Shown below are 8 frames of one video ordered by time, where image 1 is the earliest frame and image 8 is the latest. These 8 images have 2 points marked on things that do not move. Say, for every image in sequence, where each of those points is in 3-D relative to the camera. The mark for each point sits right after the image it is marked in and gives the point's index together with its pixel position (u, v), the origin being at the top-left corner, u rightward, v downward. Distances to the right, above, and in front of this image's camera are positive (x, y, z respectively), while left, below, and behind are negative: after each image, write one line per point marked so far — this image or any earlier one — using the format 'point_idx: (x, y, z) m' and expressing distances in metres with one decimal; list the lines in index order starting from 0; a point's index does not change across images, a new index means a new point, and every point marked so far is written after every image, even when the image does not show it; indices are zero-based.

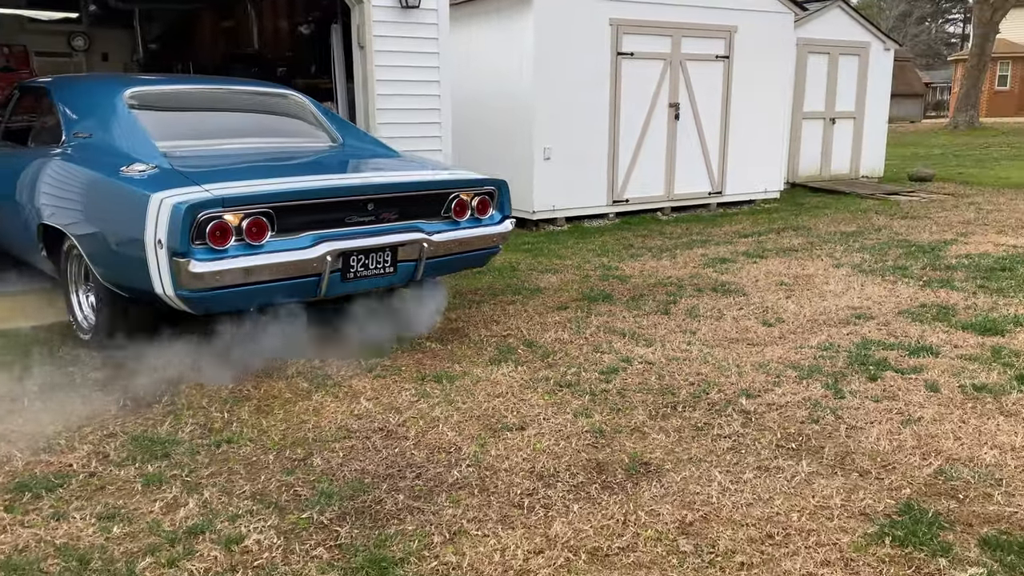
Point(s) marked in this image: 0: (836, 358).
0: (+1.5, -0.3, +3.8) m
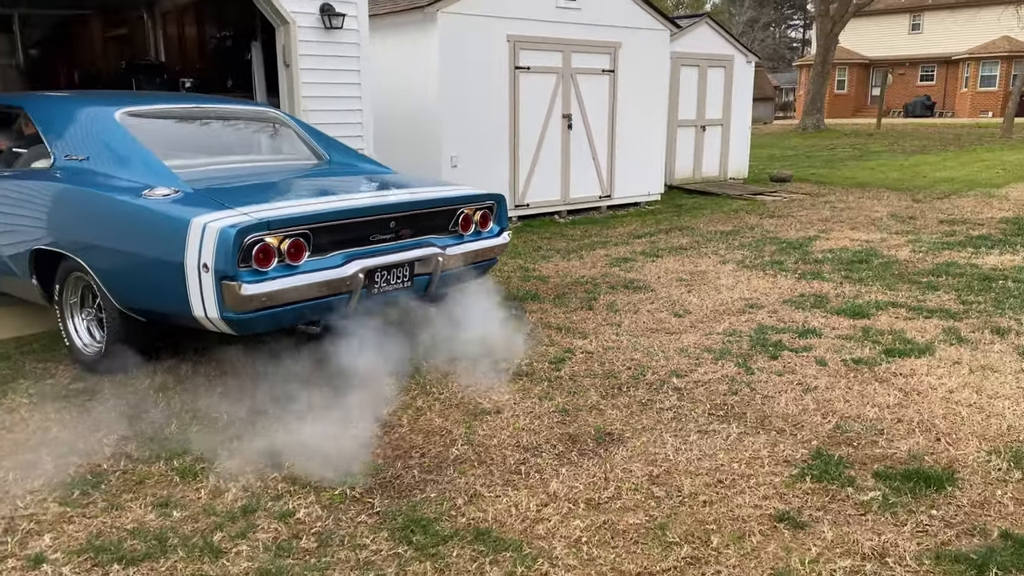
0: (+1.2, -0.3, +4.5) m
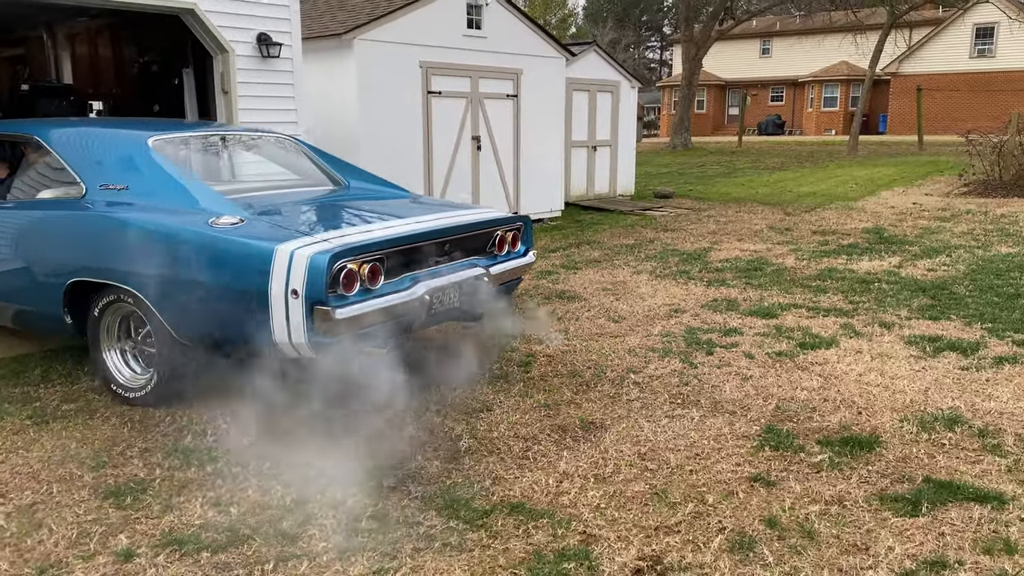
0: (+1.0, -0.3, +5.2) m
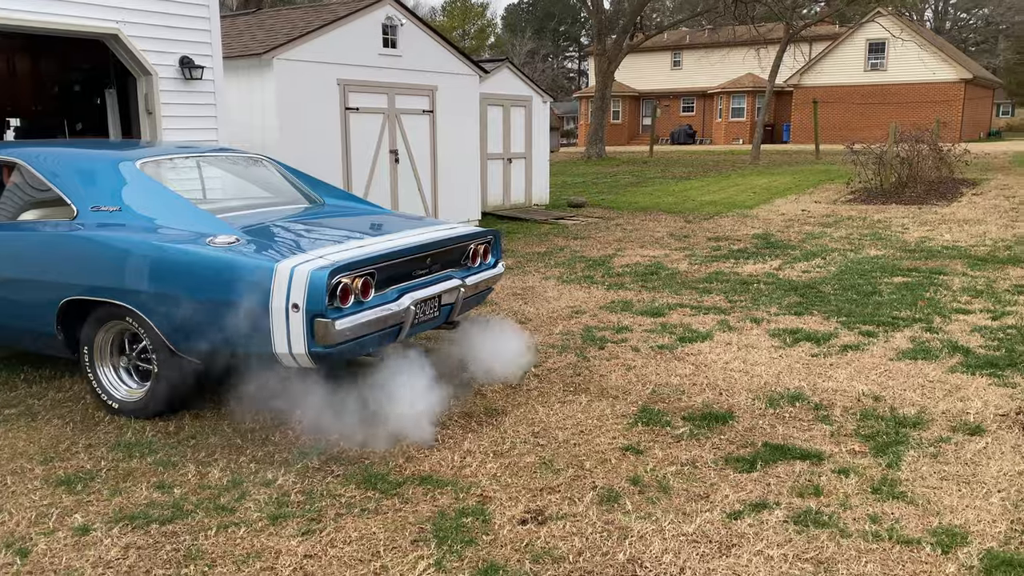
0: (+0.4, -0.3, +5.8) m
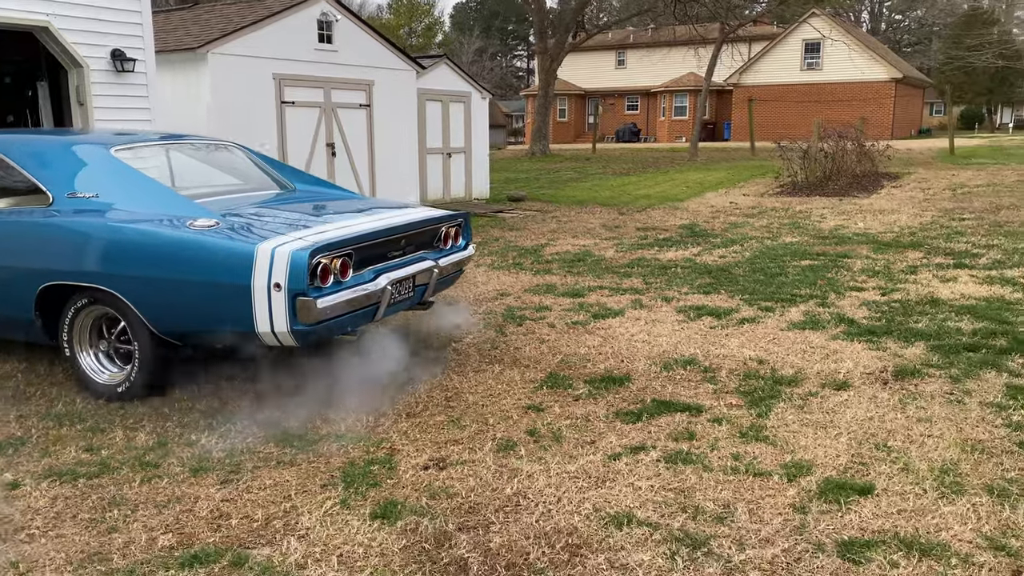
0: (-0.1, -0.2, +6.1) m
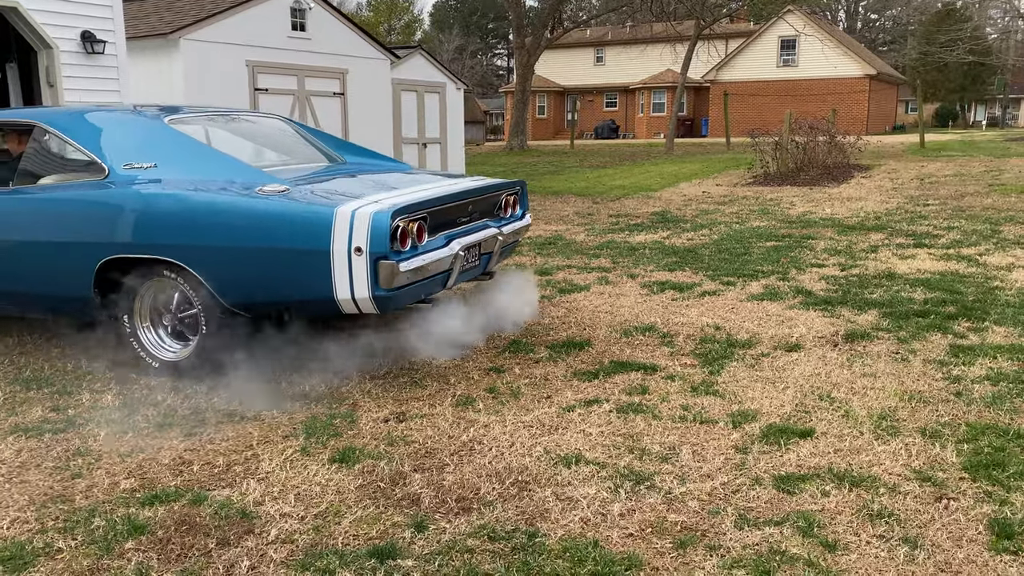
0: (-0.4, 0.0, +6.2) m
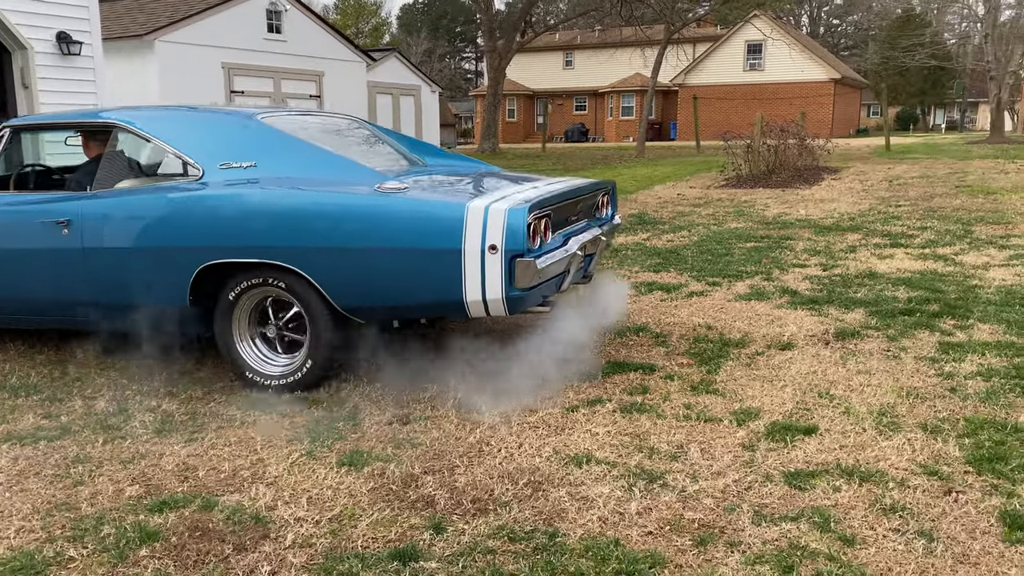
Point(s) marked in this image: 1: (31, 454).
0: (-0.4, -0.1, +6.2) m
1: (-1.8, -0.6, +3.2) m
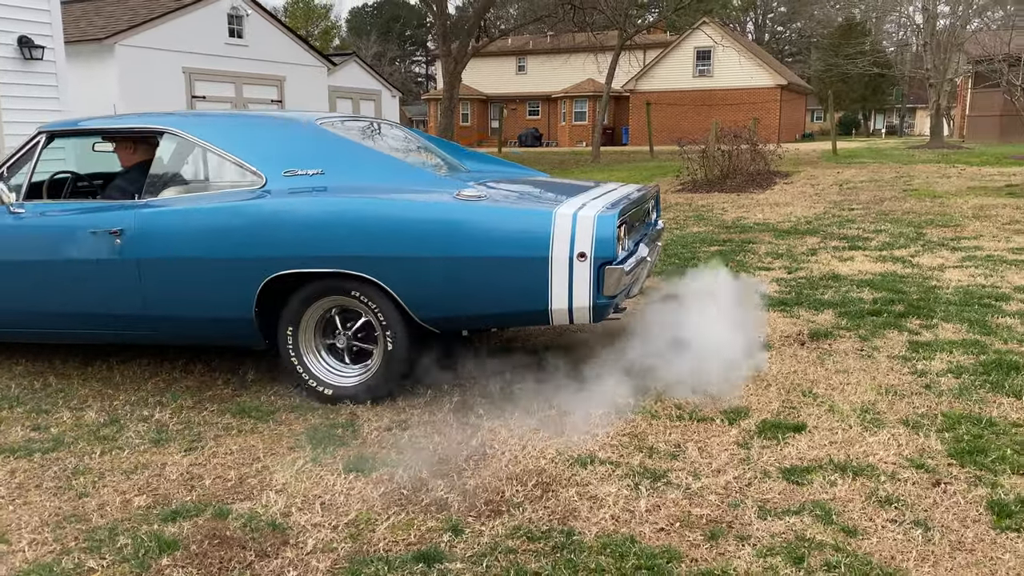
0: (-0.6, -0.1, +6.2) m
1: (-1.8, -0.7, +3.2) m
